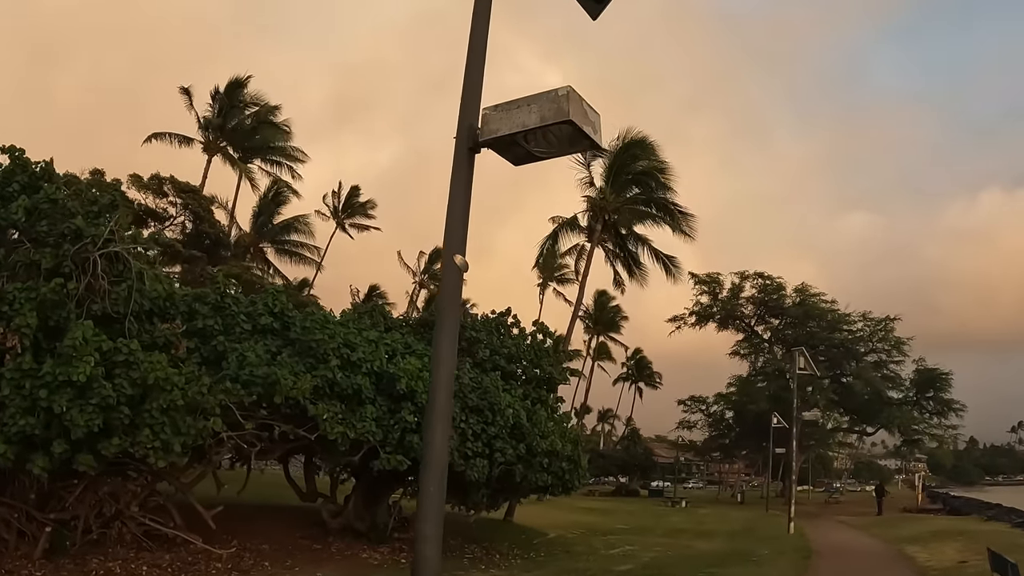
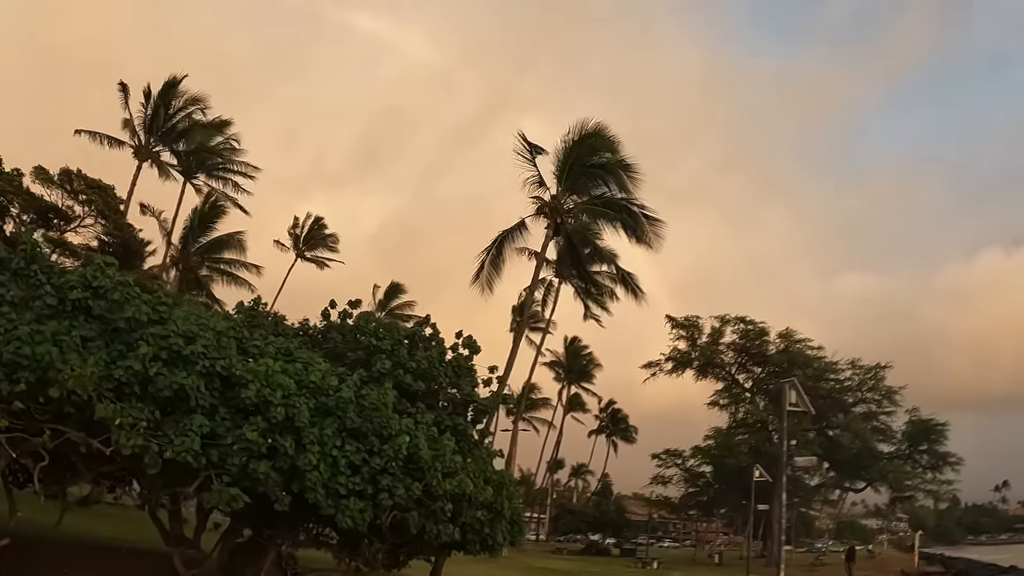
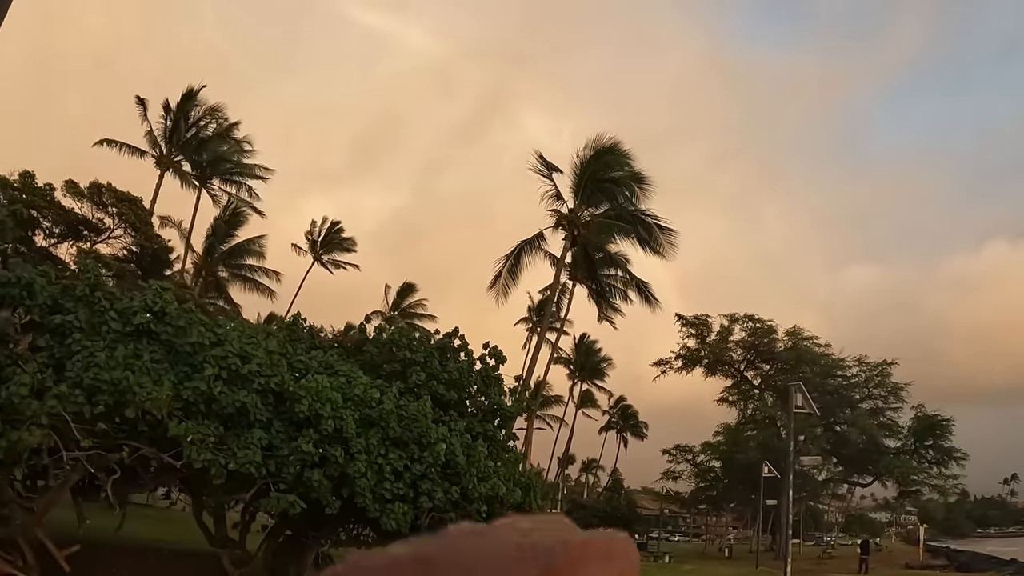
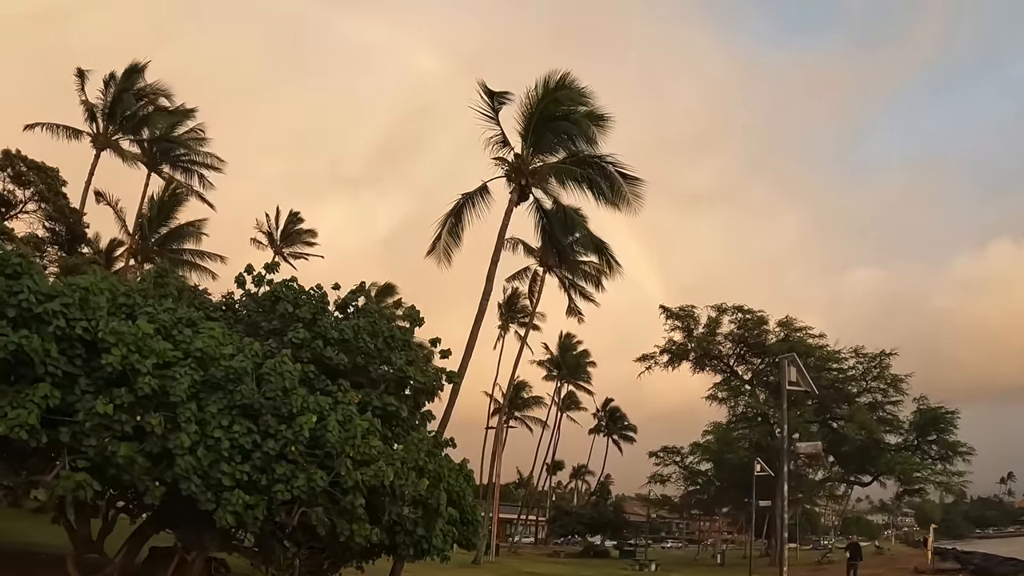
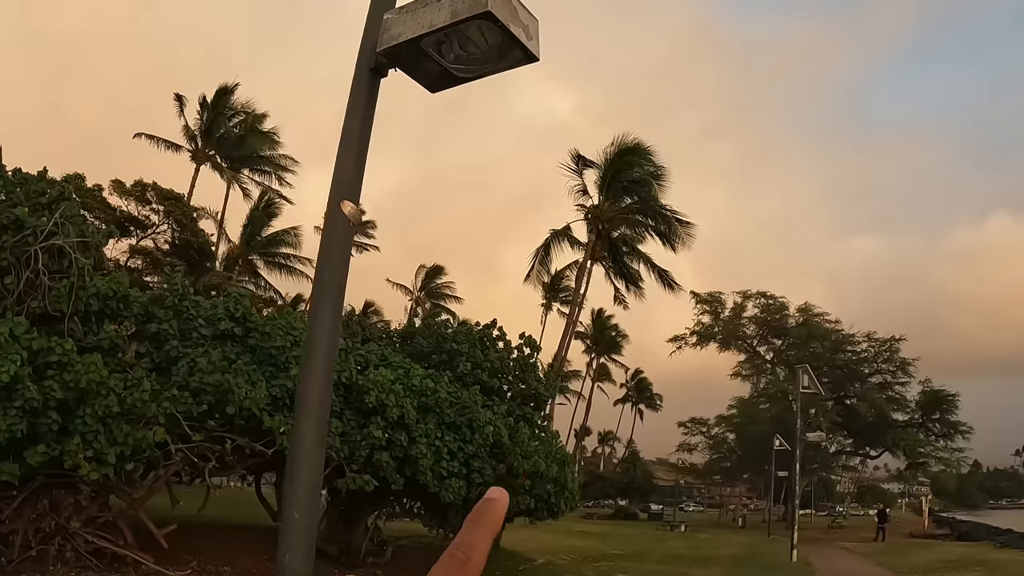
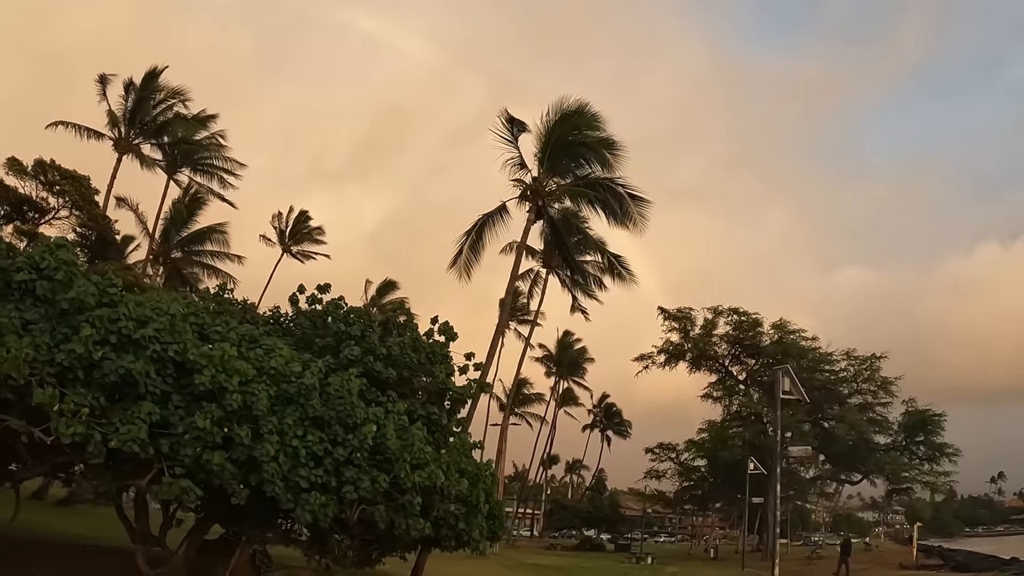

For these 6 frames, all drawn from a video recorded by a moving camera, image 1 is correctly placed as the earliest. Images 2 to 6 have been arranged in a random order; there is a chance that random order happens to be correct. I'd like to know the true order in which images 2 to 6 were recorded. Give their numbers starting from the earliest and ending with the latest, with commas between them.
5, 3, 2, 6, 4
